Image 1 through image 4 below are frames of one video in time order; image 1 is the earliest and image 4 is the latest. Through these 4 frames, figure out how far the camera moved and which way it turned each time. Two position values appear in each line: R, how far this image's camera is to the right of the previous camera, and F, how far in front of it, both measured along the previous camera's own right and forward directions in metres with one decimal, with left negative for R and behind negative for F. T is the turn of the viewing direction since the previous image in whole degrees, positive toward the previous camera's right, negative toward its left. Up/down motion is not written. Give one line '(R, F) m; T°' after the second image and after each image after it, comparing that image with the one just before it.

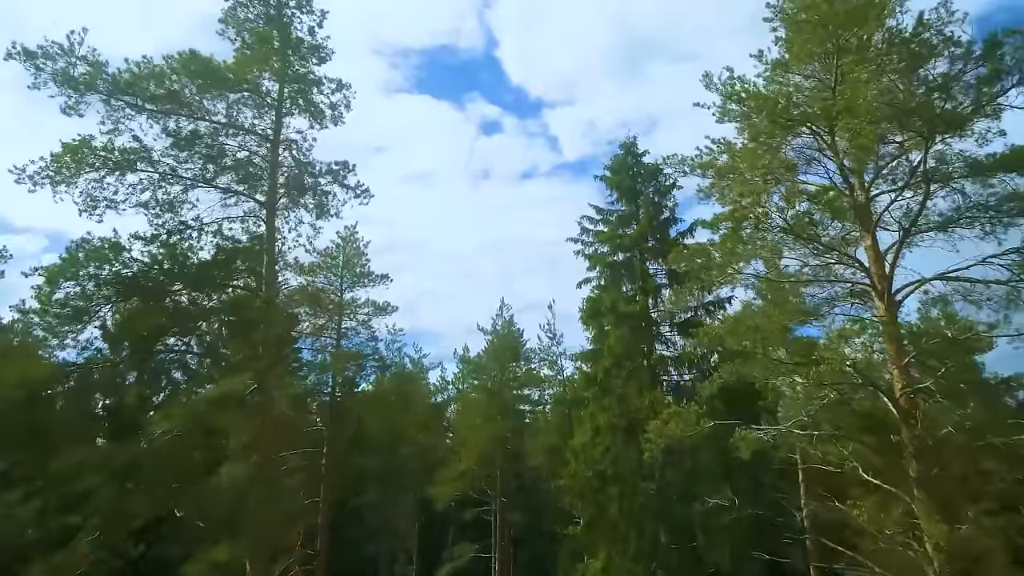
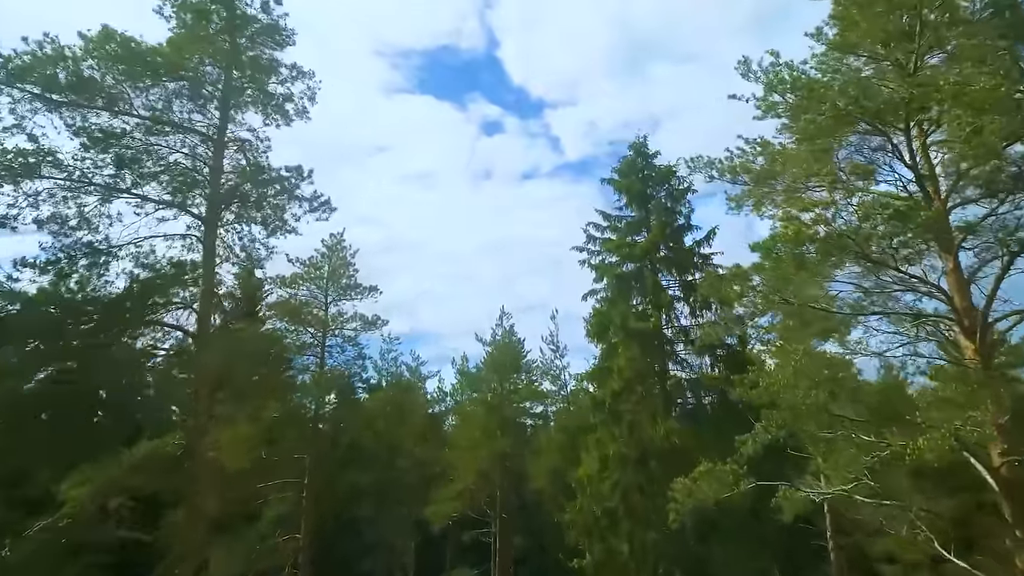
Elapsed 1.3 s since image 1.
(+0.1, +2.9) m; 0°
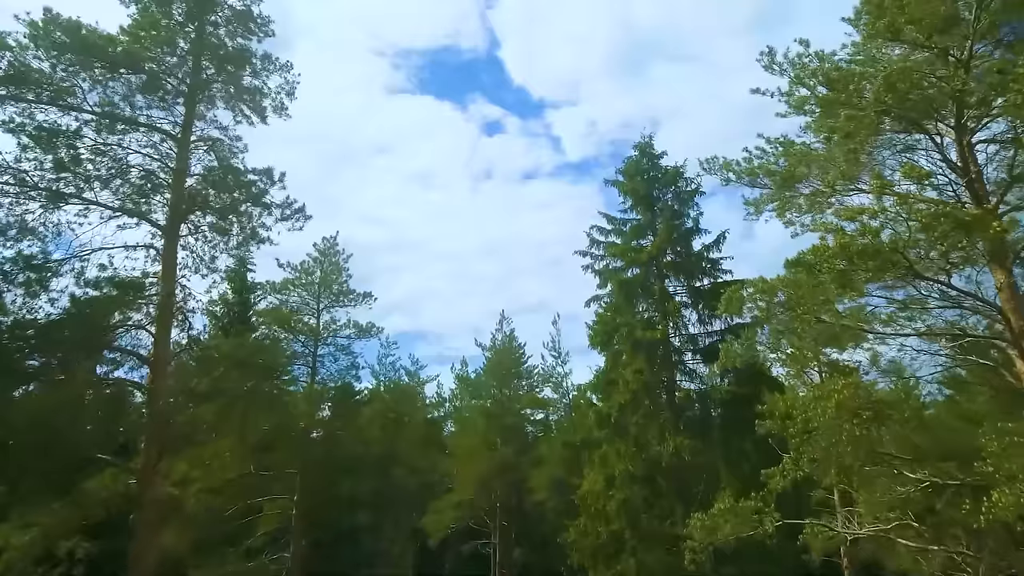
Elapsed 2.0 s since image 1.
(0.0, +1.4) m; 0°
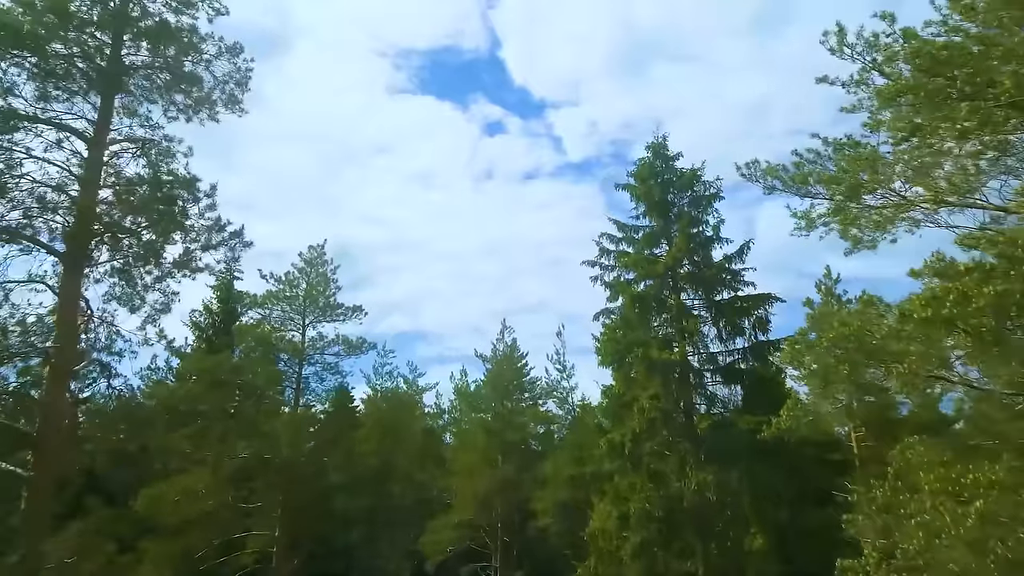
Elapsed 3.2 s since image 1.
(0.0, +2.5) m; 0°
